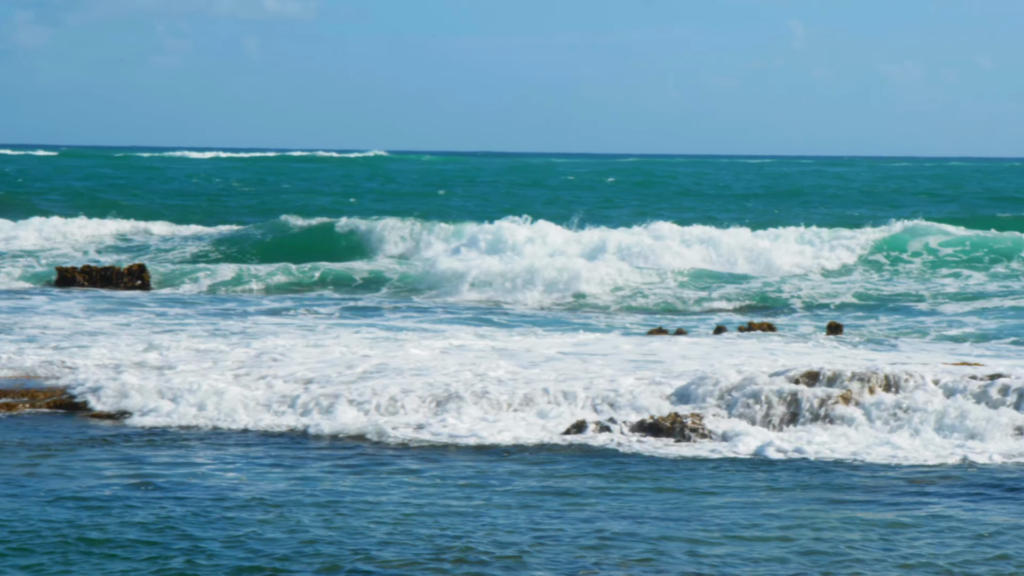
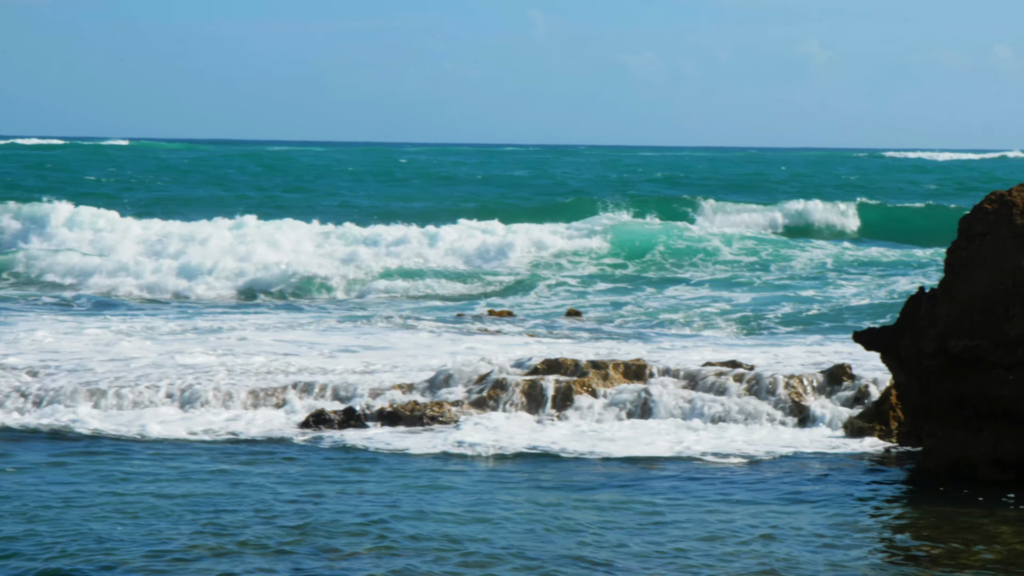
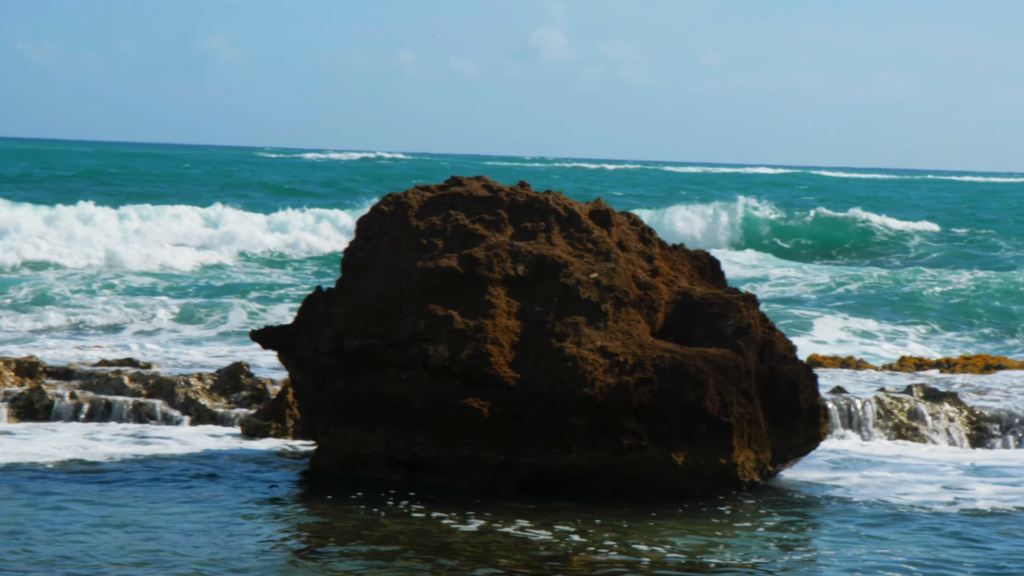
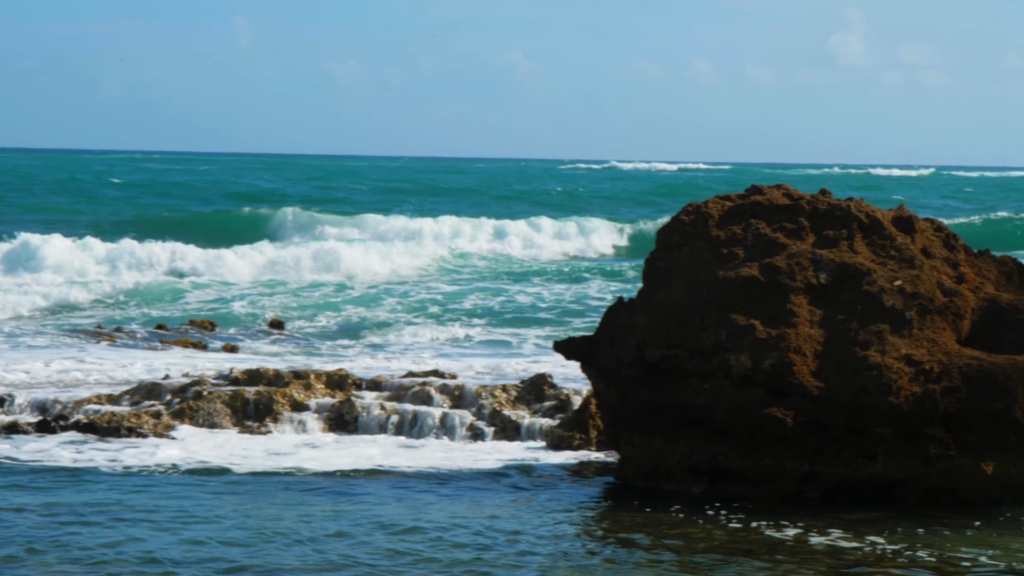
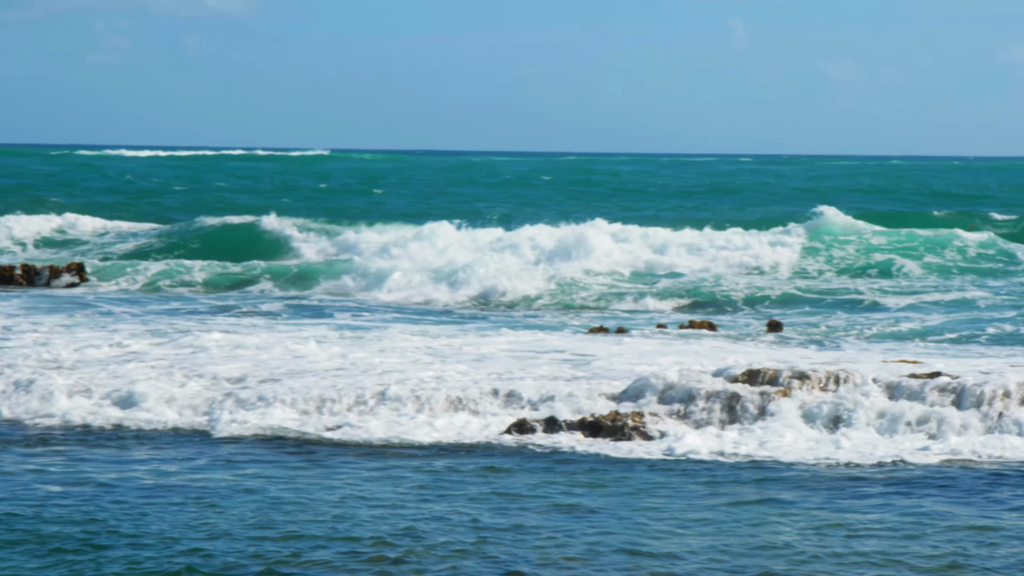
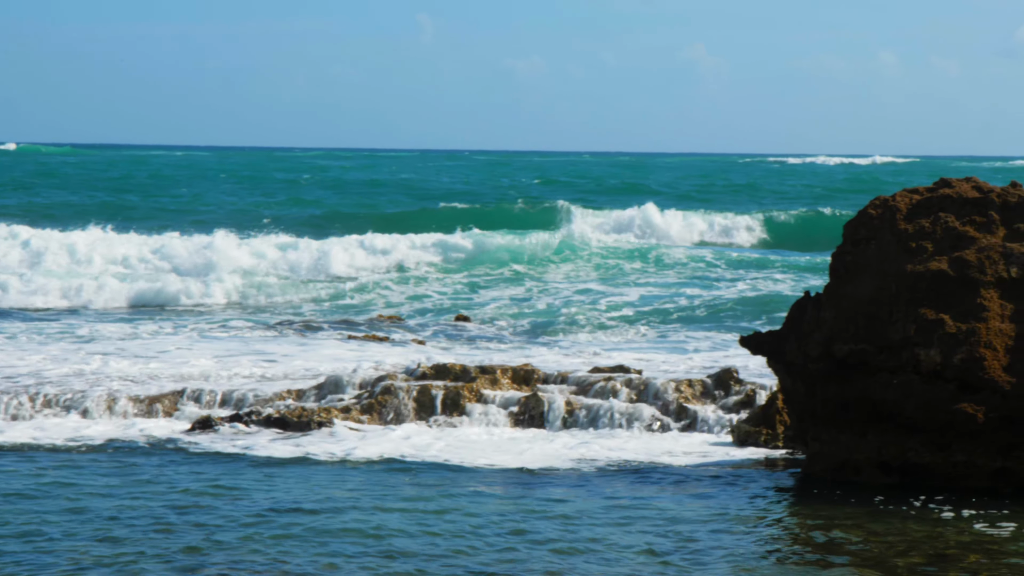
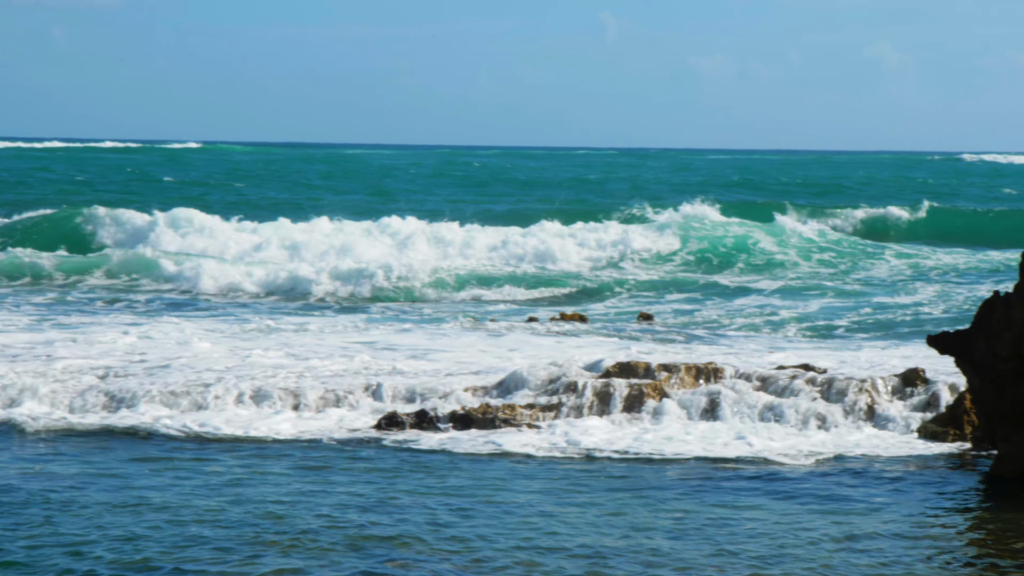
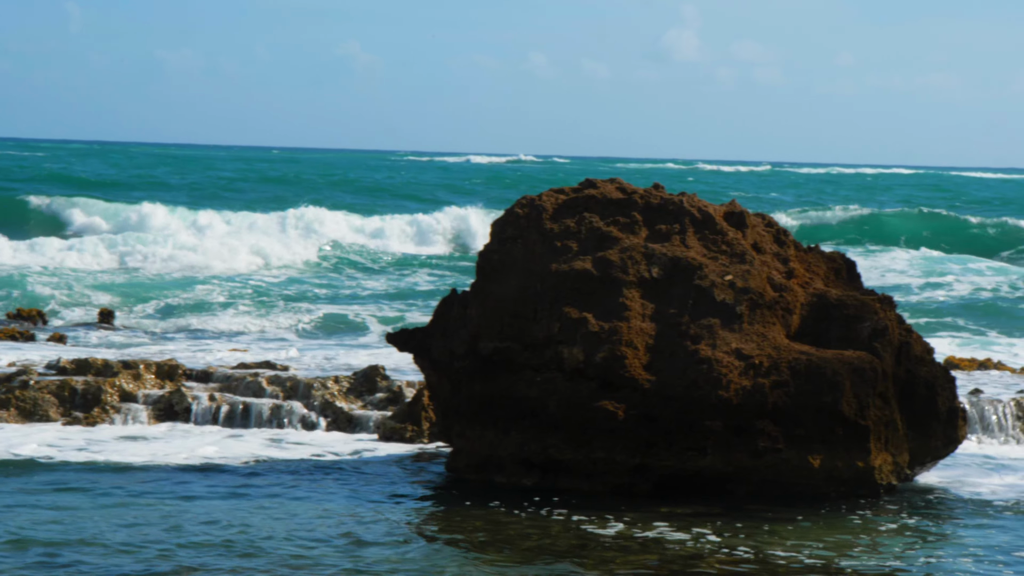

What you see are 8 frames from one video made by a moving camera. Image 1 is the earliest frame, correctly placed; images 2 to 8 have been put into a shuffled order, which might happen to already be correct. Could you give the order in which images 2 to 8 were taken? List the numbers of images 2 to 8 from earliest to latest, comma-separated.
5, 7, 2, 6, 4, 8, 3
